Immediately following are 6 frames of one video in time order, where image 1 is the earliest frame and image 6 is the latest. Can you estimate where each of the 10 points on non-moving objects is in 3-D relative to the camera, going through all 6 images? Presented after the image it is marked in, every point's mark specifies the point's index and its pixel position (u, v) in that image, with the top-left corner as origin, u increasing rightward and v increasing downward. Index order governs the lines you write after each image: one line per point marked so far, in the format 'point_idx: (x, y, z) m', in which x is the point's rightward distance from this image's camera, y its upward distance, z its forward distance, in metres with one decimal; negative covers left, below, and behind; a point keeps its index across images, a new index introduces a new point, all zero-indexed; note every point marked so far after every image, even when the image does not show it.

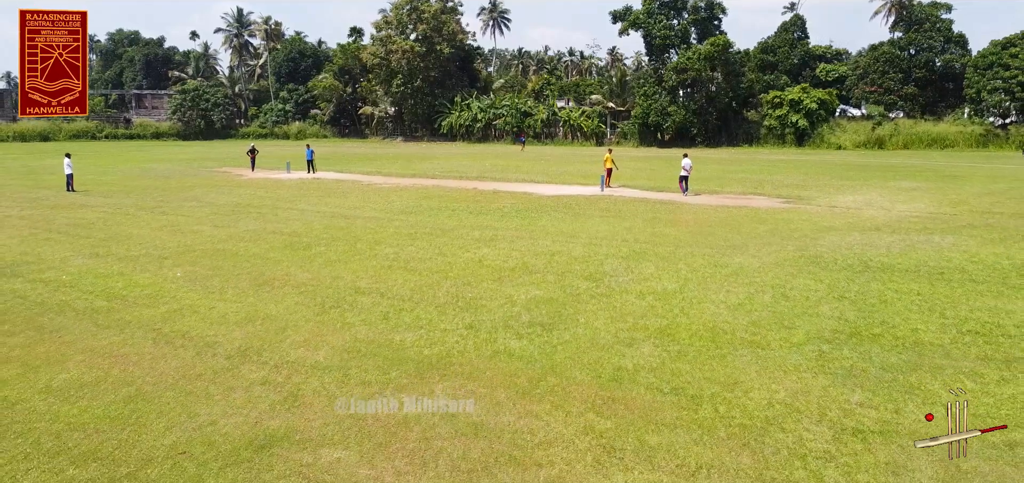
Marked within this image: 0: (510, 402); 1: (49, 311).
0: (0.0, -1.2, +6.5) m
1: (-5.1, -0.8, +9.5) m
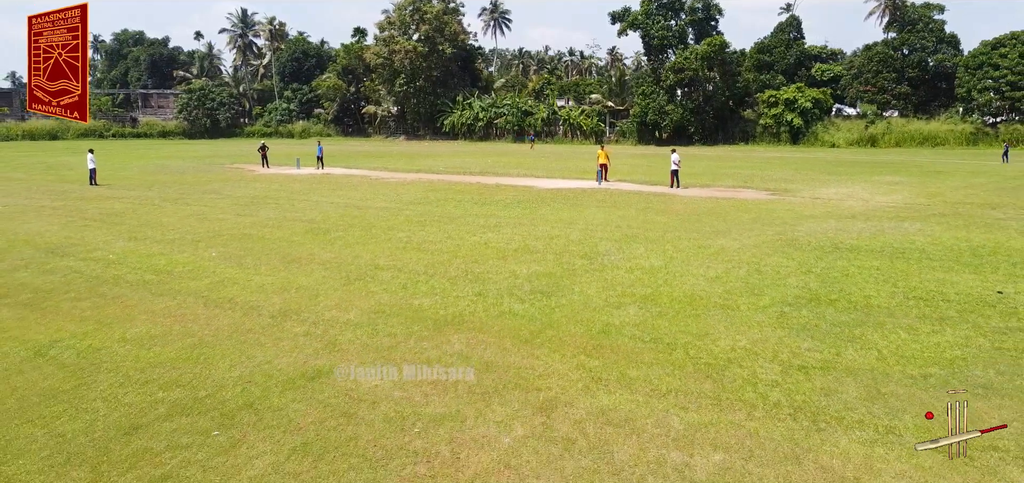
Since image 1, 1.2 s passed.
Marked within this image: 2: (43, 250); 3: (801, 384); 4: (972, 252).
0: (0.0, -1.0, +7.7) m
1: (-5.1, -0.5, +10.7) m
2: (-7.4, -0.1, +13.4) m
3: (+2.3, -1.1, +6.7) m
4: (+7.0, -0.1, +12.9) m
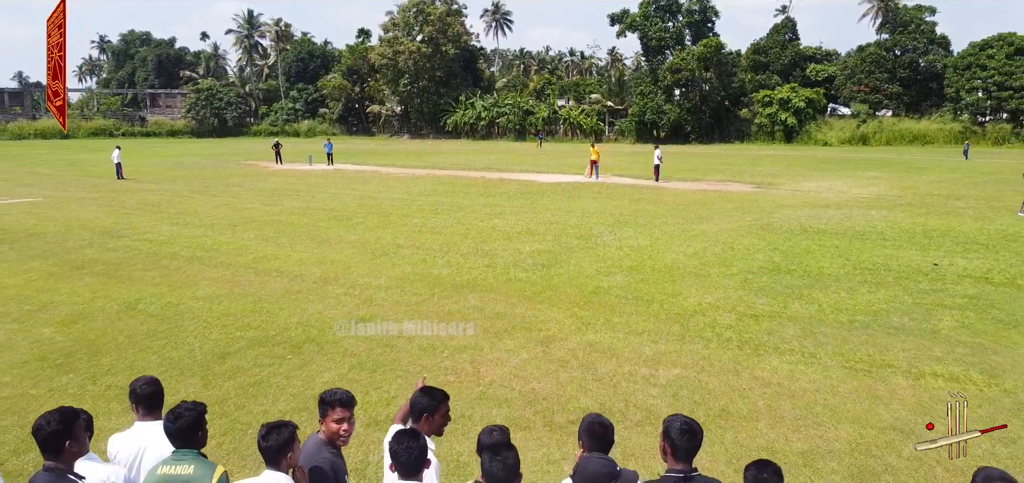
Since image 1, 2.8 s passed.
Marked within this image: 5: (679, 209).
0: (+0.1, -0.7, +9.4) m
1: (-5.0, -0.2, +12.4) m
2: (-7.3, +0.2, +15.0) m
3: (+2.3, -0.8, +8.3) m
4: (+7.1, +0.1, +14.6) m
5: (+3.6, +0.7, +18.2) m
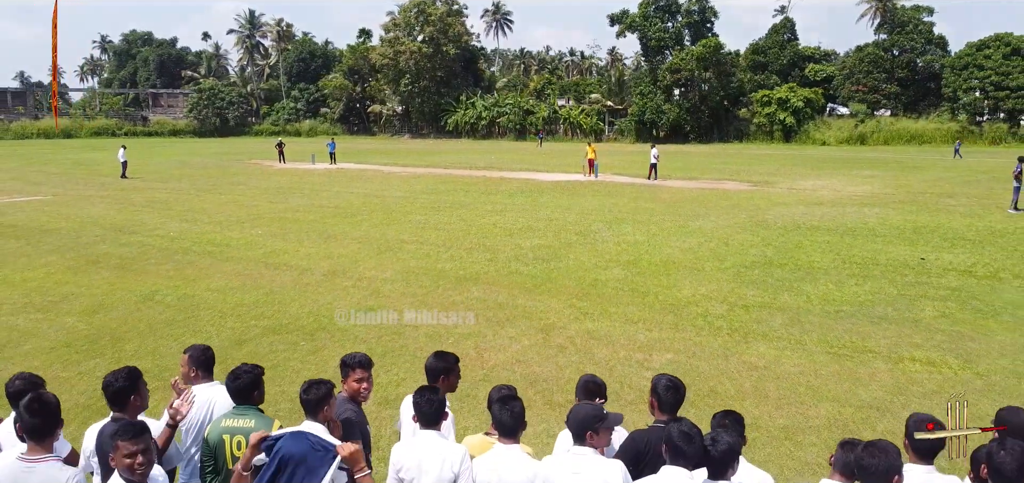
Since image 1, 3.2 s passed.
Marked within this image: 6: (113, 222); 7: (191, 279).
0: (+0.1, -0.6, +9.8) m
1: (-5.0, -0.2, +12.8) m
2: (-7.3, +0.2, +15.4) m
3: (+2.3, -0.7, +8.7) m
4: (+7.1, +0.2, +15.0) m
5: (+3.6, +0.8, +18.6) m
6: (-7.6, +0.4, +16.3) m
7: (-4.1, -0.5, +10.8) m
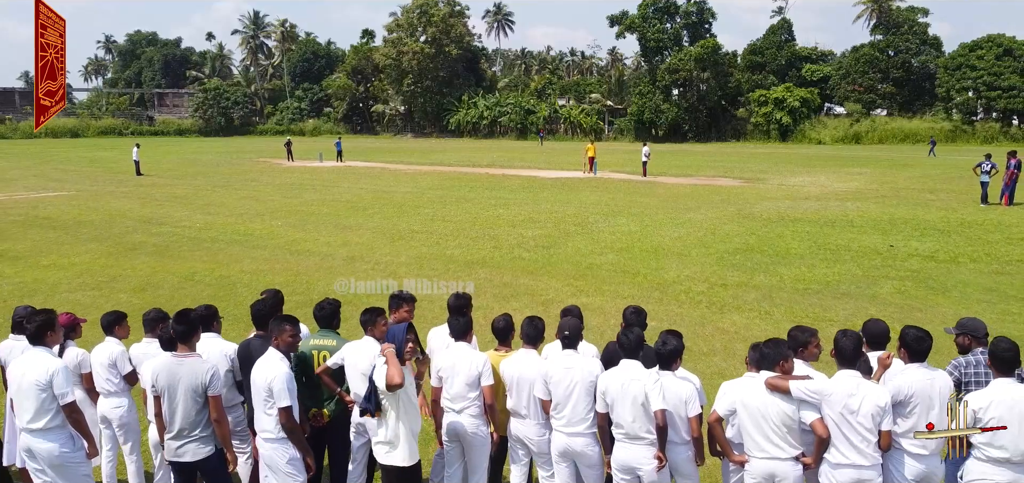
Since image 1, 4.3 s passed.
0: (+0.1, -0.4, +10.8) m
1: (-5.0, 0.0, +13.9) m
2: (-7.2, +0.4, +16.5) m
3: (+2.4, -0.6, +9.8) m
4: (+7.1, +0.4, +16.0) m
5: (+3.6, +0.9, +19.7) m
6: (-7.6, +0.5, +17.4) m
7: (-4.0, -0.3, +11.9) m
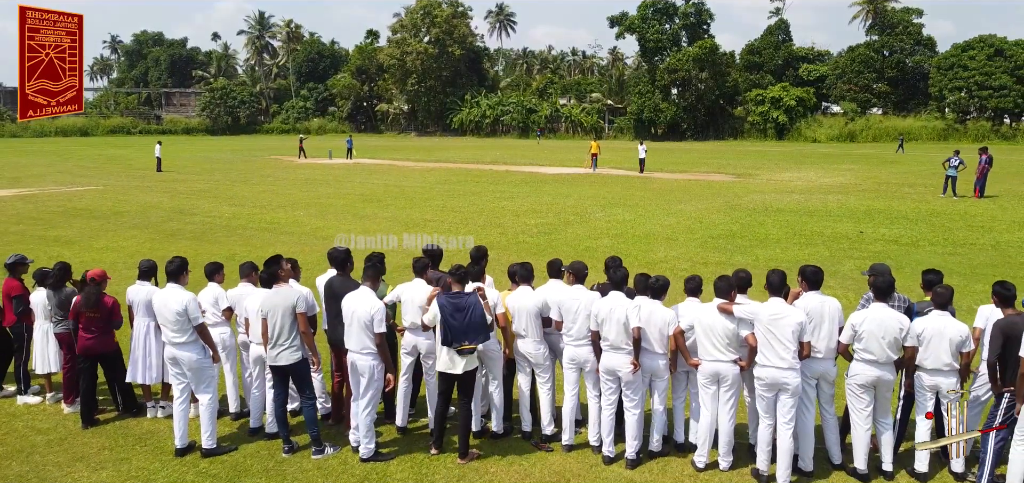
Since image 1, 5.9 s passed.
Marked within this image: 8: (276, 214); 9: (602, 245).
0: (+0.2, -0.2, +12.2) m
1: (-4.9, +0.2, +15.2) m
2: (-7.1, +0.6, +17.9) m
3: (+2.5, -0.4, +11.1) m
4: (+7.2, +0.6, +17.4) m
5: (+3.7, +1.2, +21.0) m
6: (-7.5, +0.8, +18.7) m
7: (-3.9, -0.1, +13.2) m
8: (-4.8, +0.6, +17.3) m
9: (+1.3, -0.1, +13.1) m
